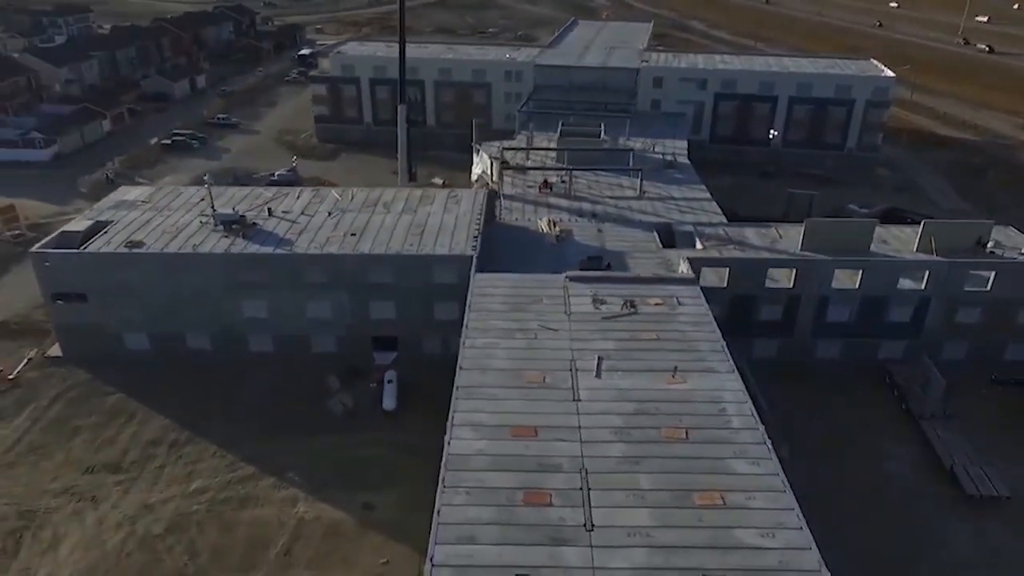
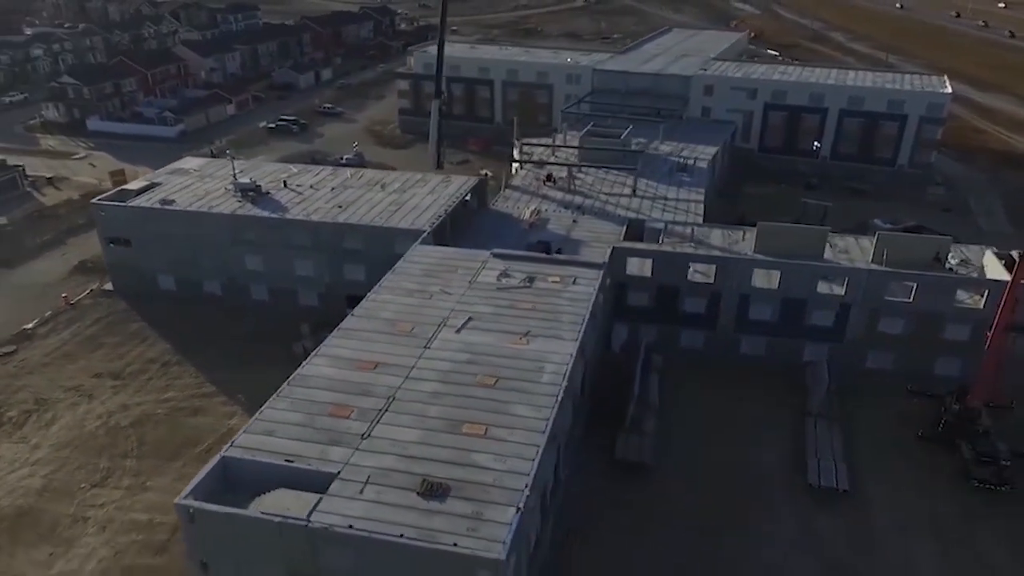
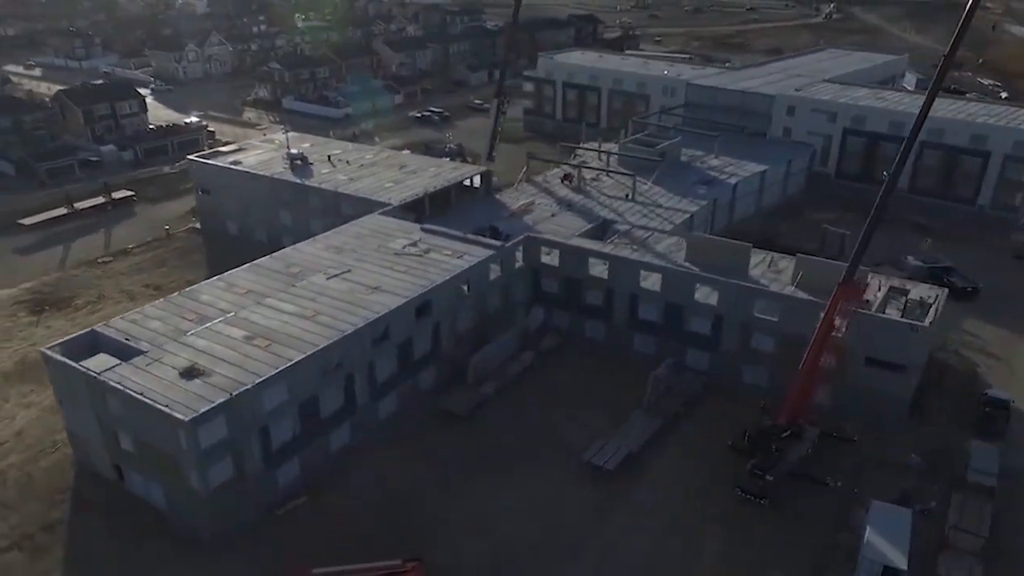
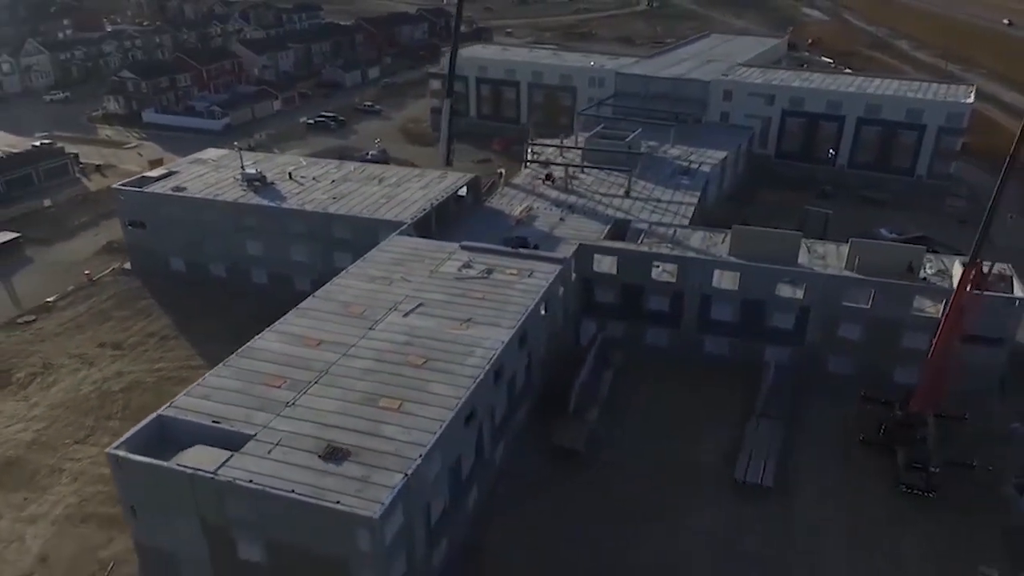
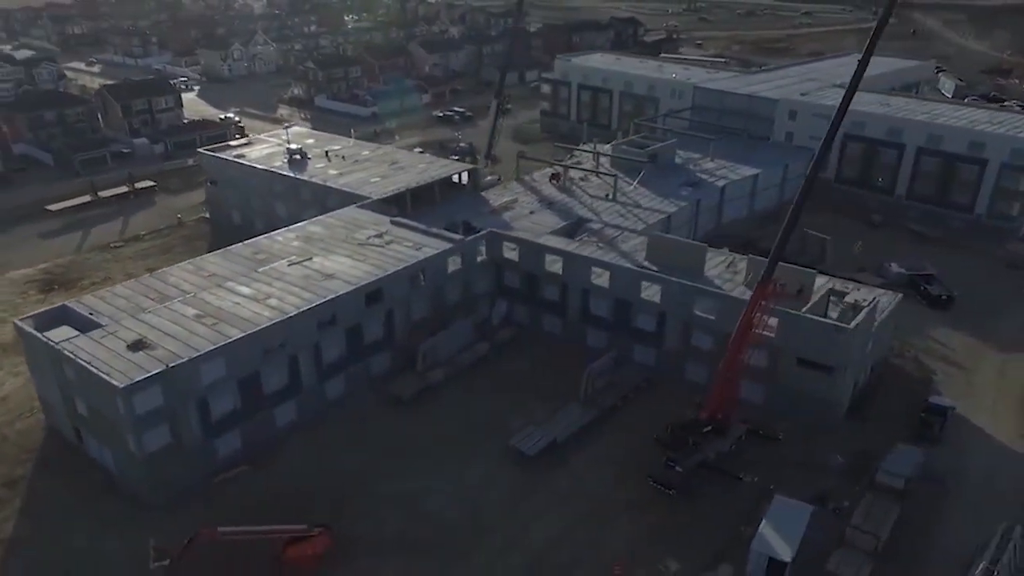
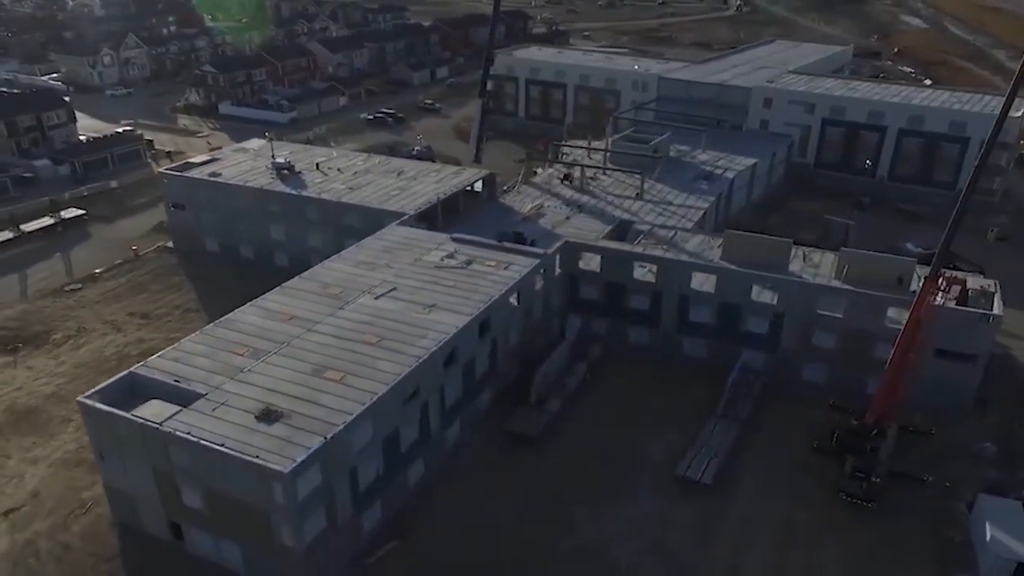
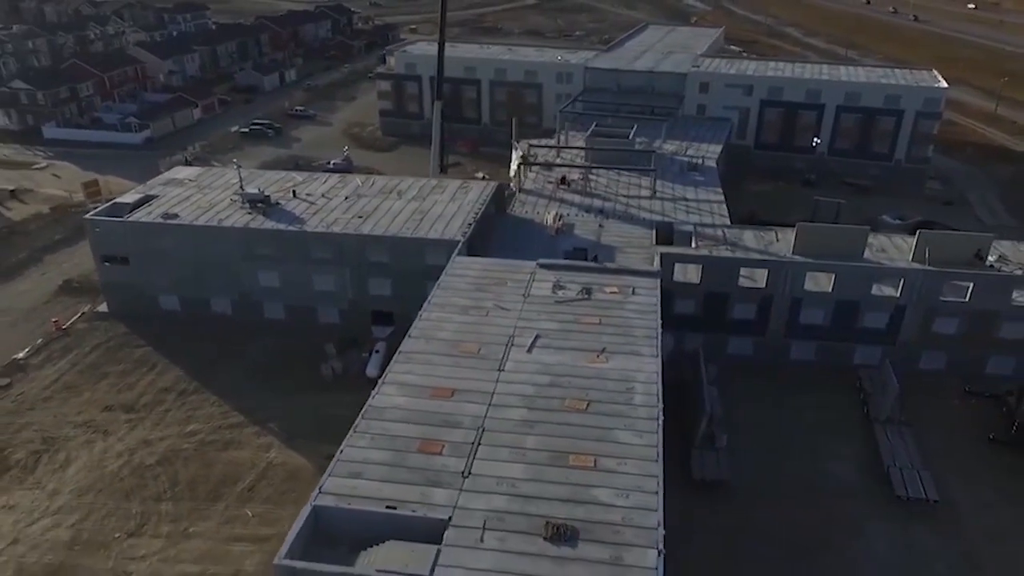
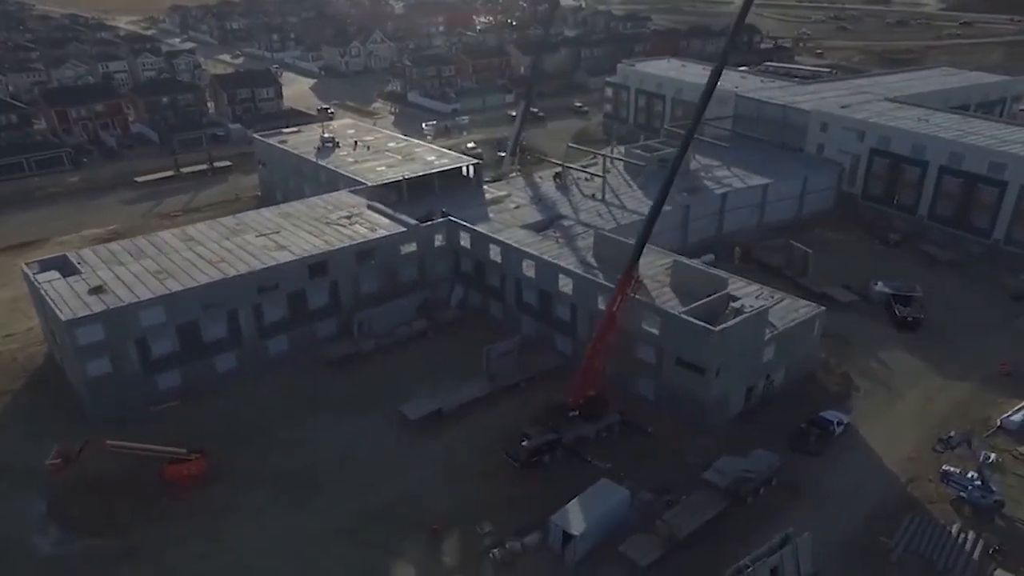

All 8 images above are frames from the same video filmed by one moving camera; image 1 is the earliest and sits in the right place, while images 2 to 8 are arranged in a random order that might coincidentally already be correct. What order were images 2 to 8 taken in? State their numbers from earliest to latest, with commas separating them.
7, 2, 4, 6, 3, 5, 8
